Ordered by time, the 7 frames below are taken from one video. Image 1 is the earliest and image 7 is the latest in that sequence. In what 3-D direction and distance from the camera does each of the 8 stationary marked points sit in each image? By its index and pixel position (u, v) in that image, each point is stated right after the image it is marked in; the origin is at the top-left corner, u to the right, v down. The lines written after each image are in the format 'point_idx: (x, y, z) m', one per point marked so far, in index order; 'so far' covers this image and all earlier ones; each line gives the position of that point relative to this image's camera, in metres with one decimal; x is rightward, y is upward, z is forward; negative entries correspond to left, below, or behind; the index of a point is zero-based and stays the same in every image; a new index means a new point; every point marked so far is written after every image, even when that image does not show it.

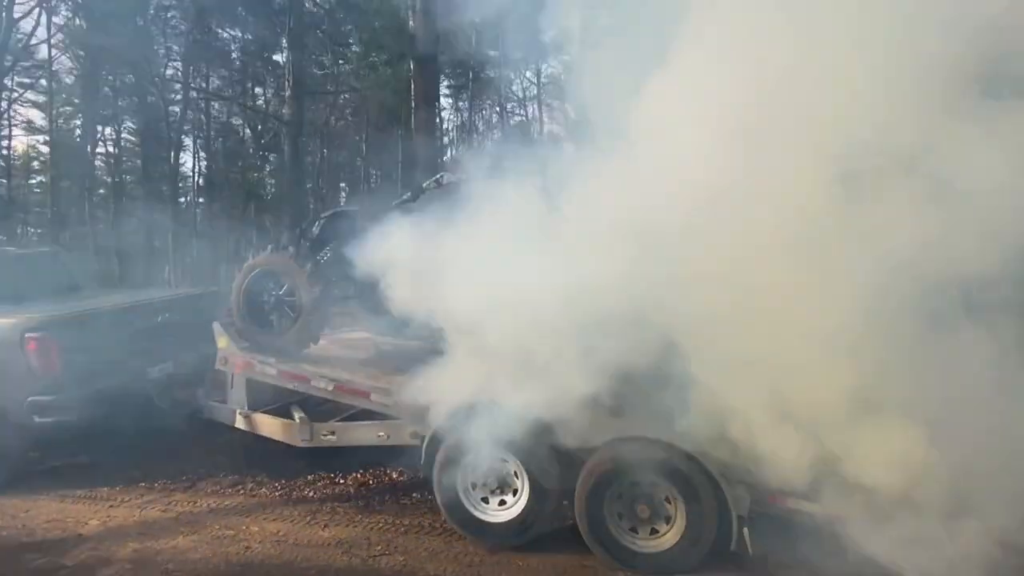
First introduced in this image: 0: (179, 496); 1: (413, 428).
0: (-2.7, -1.7, +5.6) m
1: (-0.7, -1.0, +4.7) m
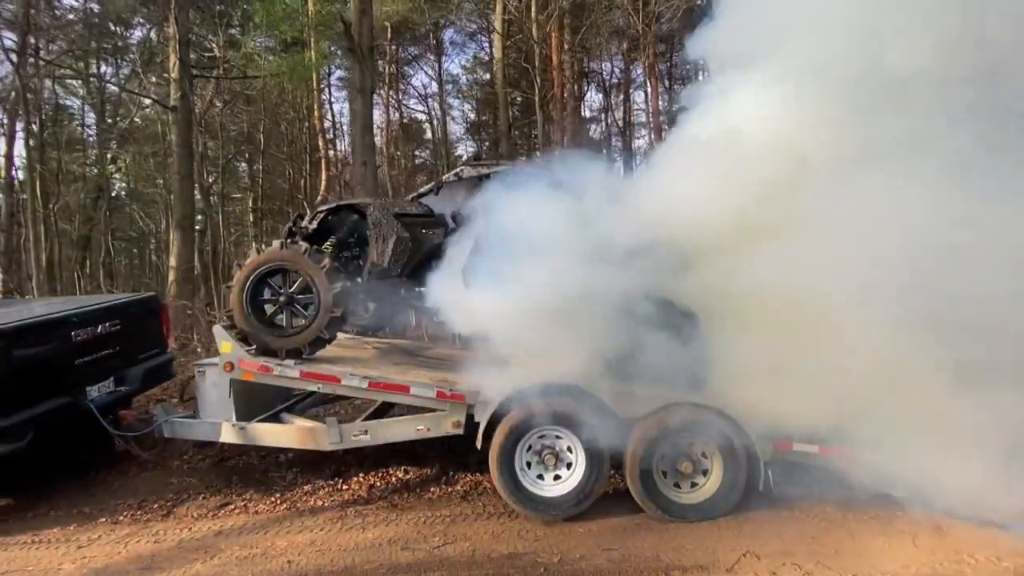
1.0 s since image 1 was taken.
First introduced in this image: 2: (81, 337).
0: (-2.6, -1.7, +5.1) m
1: (-0.4, -0.9, +4.8) m
2: (-3.4, -0.4, +5.4) m
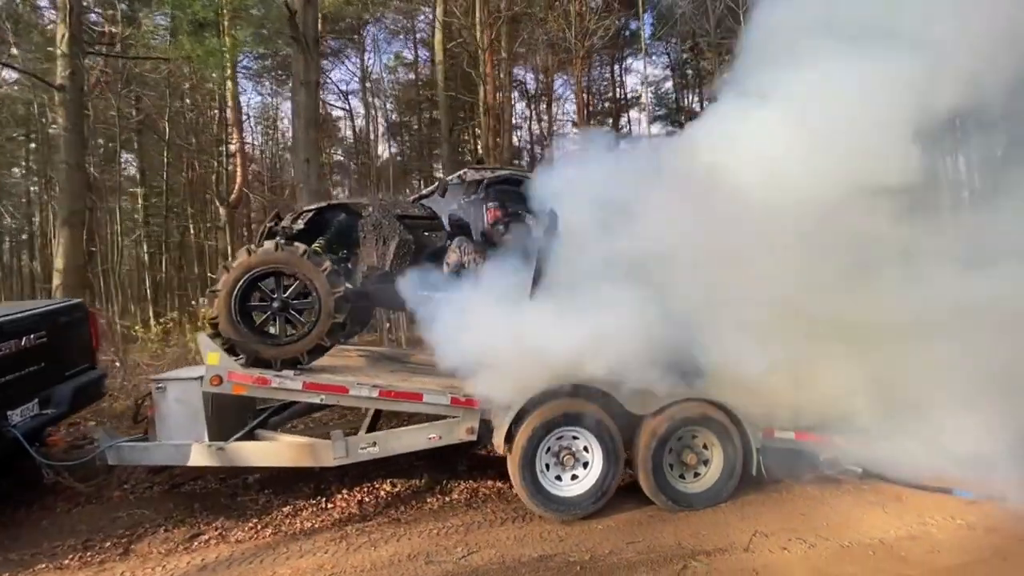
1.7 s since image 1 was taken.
0: (-2.5, -1.8, +4.4) m
1: (-0.3, -0.9, +4.7) m
2: (-3.4, -0.4, +4.6) m
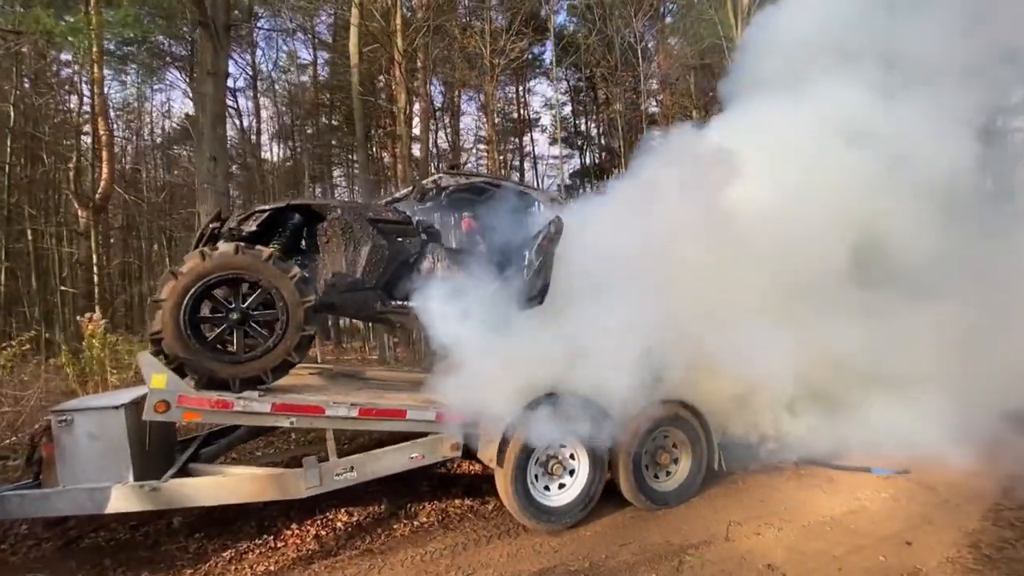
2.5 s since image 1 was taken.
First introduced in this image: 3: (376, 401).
0: (-2.4, -1.8, +3.6) m
1: (-0.4, -1.0, +4.5) m
2: (-3.3, -0.5, +3.5) m
3: (-0.9, -0.7, +4.3) m
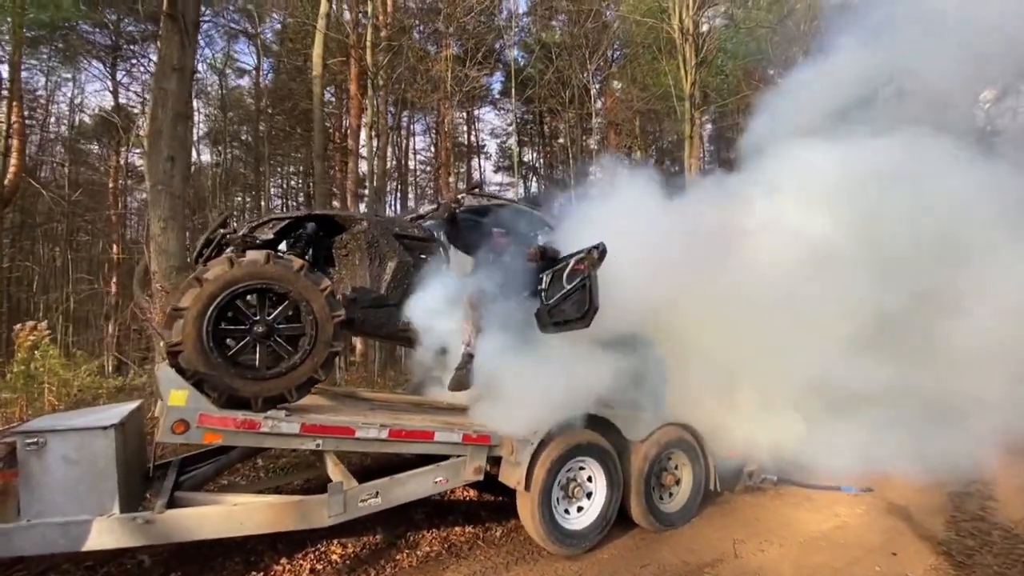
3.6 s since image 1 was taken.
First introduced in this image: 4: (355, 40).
0: (-2.1, -1.8, +3.1) m
1: (-0.2, -1.1, +4.3) m
2: (-3.0, -0.5, +2.9) m
3: (-0.7, -0.8, +4.1) m
4: (-2.2, +3.4, +9.4) m
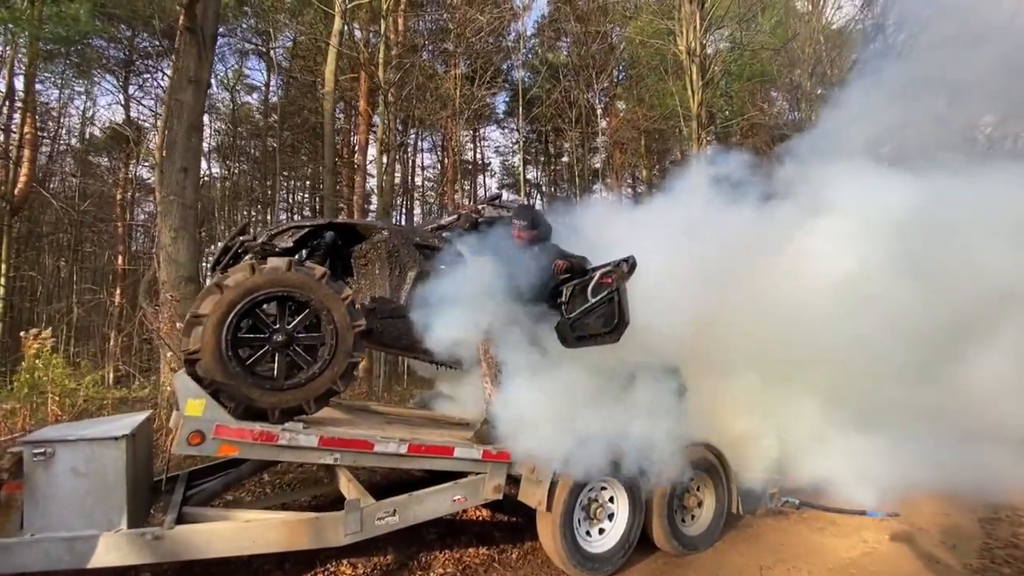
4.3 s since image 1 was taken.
0: (-1.9, -1.9, +2.9) m
1: (-0.1, -1.2, +4.2) m
2: (-2.8, -0.5, +2.8) m
3: (-0.5, -0.9, +3.9) m
4: (-2.0, +3.2, +9.4) m
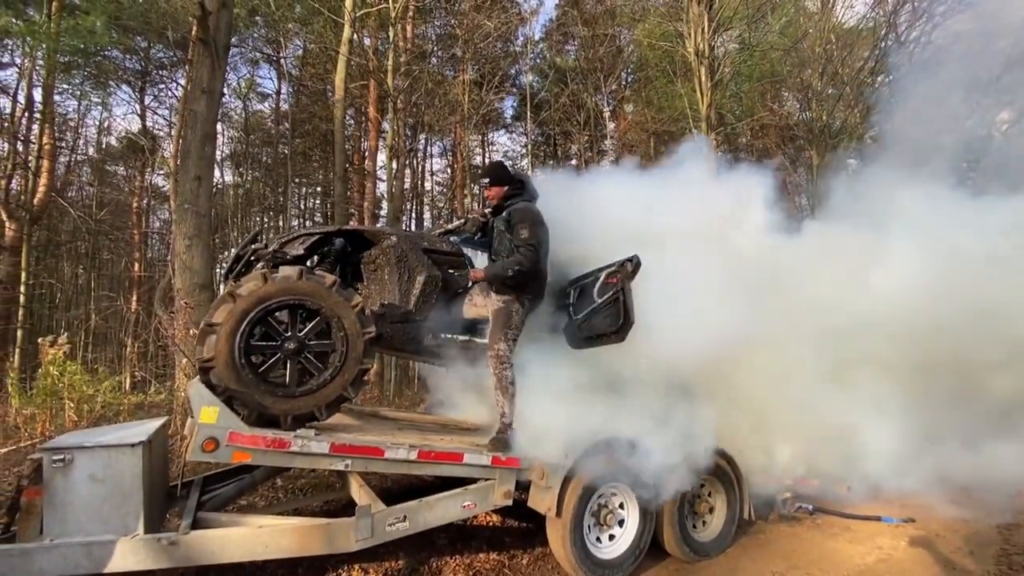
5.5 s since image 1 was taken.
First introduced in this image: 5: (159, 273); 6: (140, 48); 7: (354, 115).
0: (-1.9, -1.9, +3.0) m
1: (0.0, -1.2, +4.2) m
2: (-2.8, -0.5, +2.9) m
3: (-0.5, -0.9, +4.0) m
4: (-1.9, +3.1, +9.5) m
5: (-8.0, +0.3, +15.7) m
6: (-5.7, +3.7, +10.5) m
7: (-2.9, +3.2, +12.5) m
